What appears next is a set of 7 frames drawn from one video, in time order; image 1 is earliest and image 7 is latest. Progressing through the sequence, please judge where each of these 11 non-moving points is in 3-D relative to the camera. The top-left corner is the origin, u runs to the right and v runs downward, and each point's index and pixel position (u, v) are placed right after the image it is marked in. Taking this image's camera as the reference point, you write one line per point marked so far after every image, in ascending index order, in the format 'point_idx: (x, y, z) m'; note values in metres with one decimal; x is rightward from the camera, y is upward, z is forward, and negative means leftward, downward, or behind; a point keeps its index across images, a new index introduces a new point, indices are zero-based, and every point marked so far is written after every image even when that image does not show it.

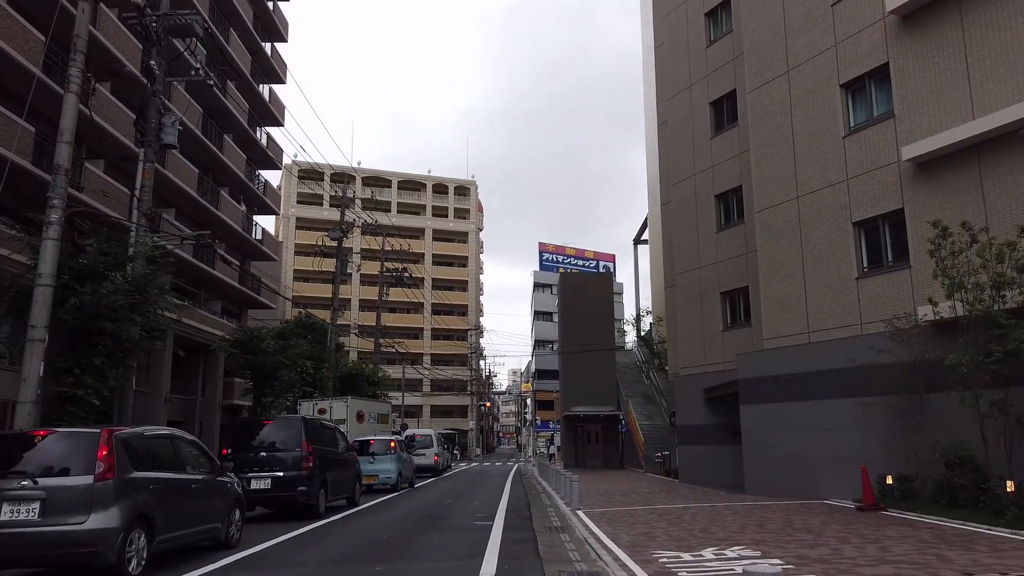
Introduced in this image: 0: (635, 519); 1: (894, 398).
0: (+2.1, -3.9, +14.4) m
1: (+6.8, -1.9, +15.3) m
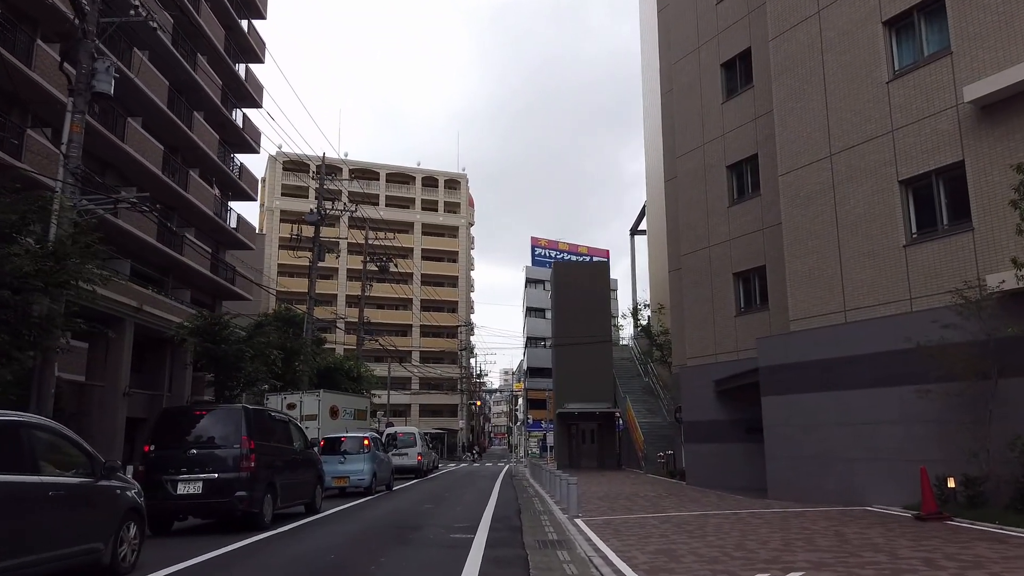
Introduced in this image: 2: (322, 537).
0: (+1.9, -3.3, +11.9) m
1: (+6.6, -1.4, +12.8) m
2: (-2.7, -3.5, +12.2) m
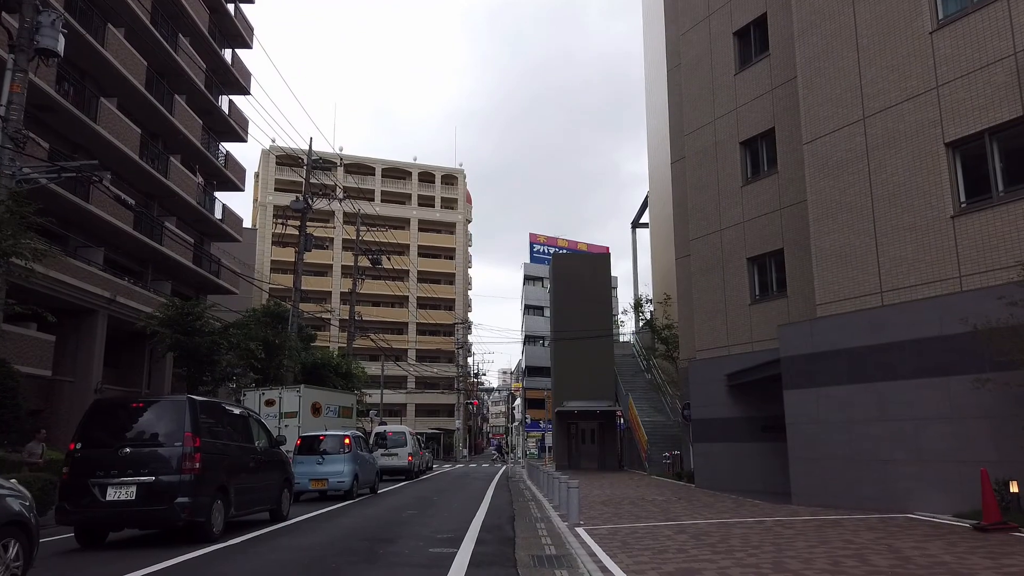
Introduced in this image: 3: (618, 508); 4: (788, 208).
0: (+1.8, -3.0, +10.1) m
1: (+6.5, -1.1, +11.0) m
2: (-2.8, -3.2, +10.5) m
3: (+2.0, -4.1, +16.0) m
4: (+6.1, +1.8, +19.0) m
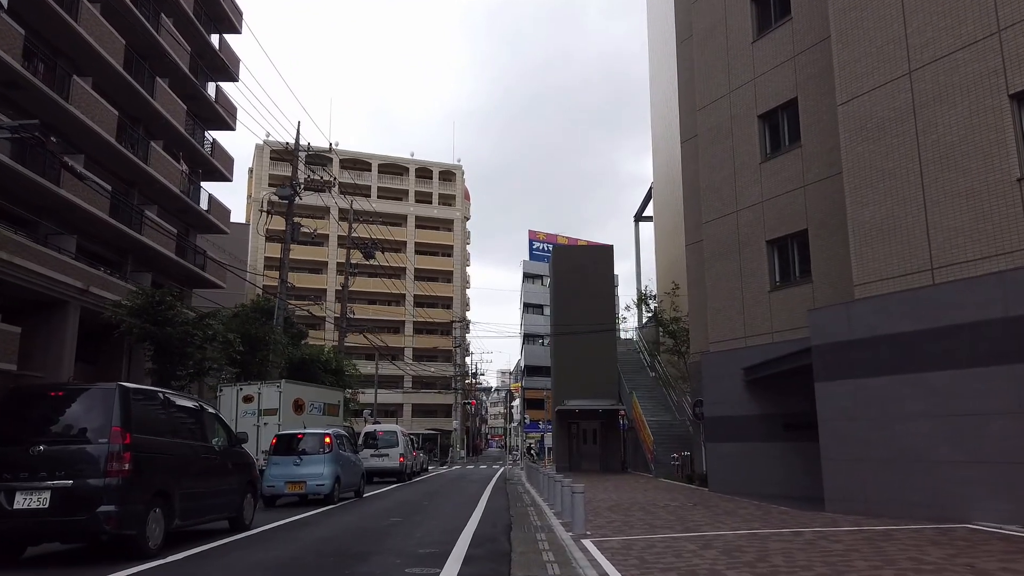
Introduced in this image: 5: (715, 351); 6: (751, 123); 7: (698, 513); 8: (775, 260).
0: (+1.7, -2.7, +8.4) m
1: (+6.4, -0.8, +9.3) m
2: (-2.8, -2.8, +8.7) m
3: (+1.9, -3.7, +14.3) m
4: (+6.1, +2.1, +17.3) m
5: (+4.7, -1.5, +19.8) m
6: (+5.3, +3.7, +19.3) m
7: (+3.0, -3.7, +14.1) m
8: (+5.6, +0.6, +18.5) m
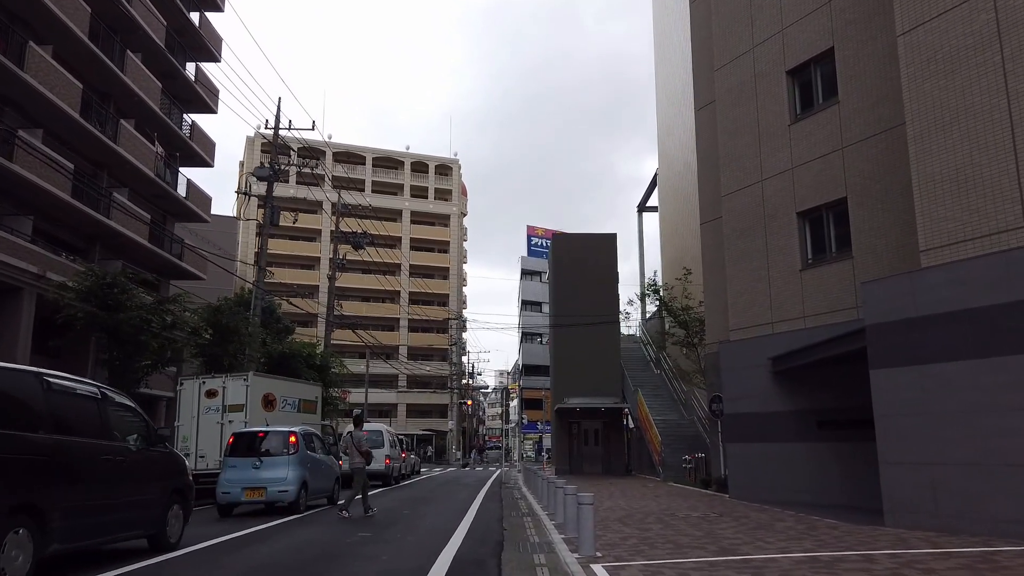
0: (+1.6, -2.2, +6.1) m
1: (+6.4, -0.4, +7.0) m
2: (-2.9, -2.4, +6.4) m
3: (+1.8, -3.3, +12.0) m
4: (+6.0, +2.5, +15.0) m
5: (+4.5, -1.0, +17.5) m
6: (+5.2, +4.1, +17.0) m
7: (+2.9, -3.2, +11.8) m
8: (+5.5, +1.0, +16.2) m
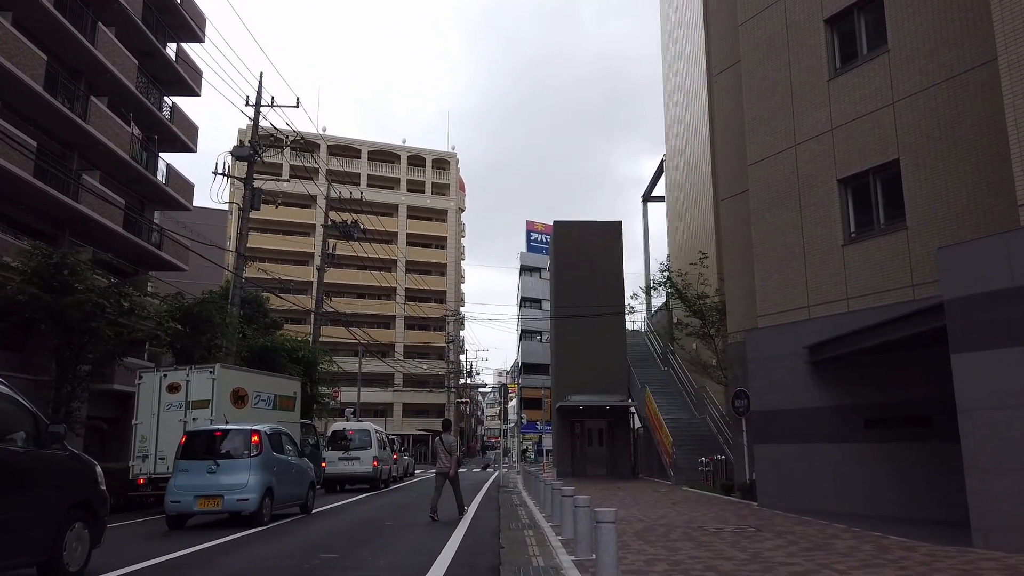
0: (+1.6, -1.9, +4.0) m
1: (+6.4, 0.0, +5.0) m
2: (-2.9, -2.0, +4.3) m
3: (+1.8, -3.0, +9.9) m
4: (+5.9, +2.8, +12.9) m
5: (+4.5, -0.7, +15.4) m
6: (+5.2, +4.5, +15.0) m
7: (+2.9, -2.9, +9.7) m
8: (+5.5, +1.4, +14.1) m
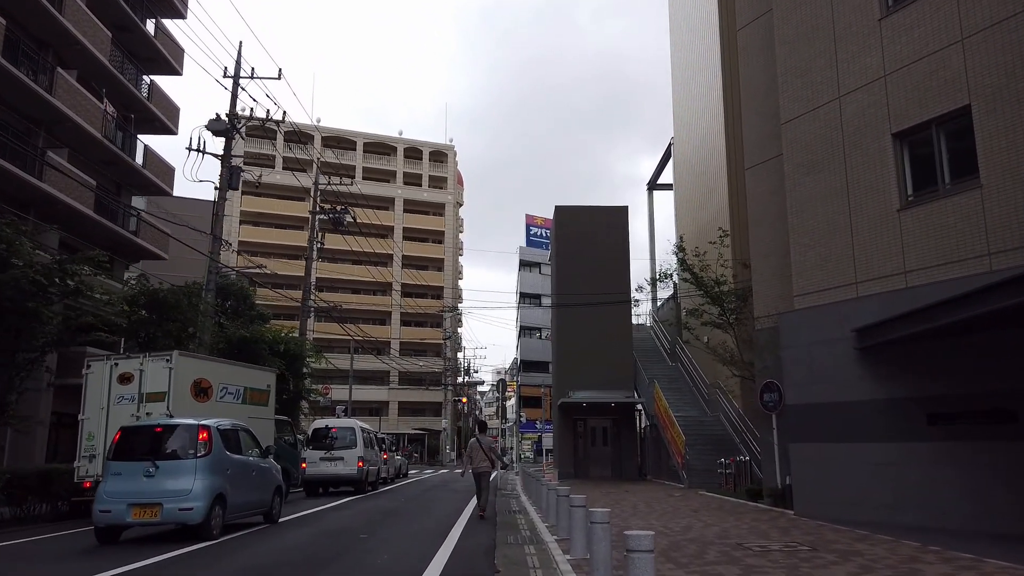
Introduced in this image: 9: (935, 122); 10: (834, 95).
0: (+1.6, -1.5, +2.0) m
1: (+6.4, +0.4, +2.9) m
2: (-2.9, -1.6, +2.3) m
3: (+1.8, -2.6, +7.8) m
4: (+5.9, +3.2, +10.9) m
5: (+4.5, -0.3, +13.4) m
6: (+5.2, +4.8, +12.9) m
7: (+2.9, -2.5, +7.7) m
8: (+5.5, +1.8, +12.1) m
9: (+5.7, +2.2, +11.6) m
10: (+4.9, +3.0, +13.3) m
